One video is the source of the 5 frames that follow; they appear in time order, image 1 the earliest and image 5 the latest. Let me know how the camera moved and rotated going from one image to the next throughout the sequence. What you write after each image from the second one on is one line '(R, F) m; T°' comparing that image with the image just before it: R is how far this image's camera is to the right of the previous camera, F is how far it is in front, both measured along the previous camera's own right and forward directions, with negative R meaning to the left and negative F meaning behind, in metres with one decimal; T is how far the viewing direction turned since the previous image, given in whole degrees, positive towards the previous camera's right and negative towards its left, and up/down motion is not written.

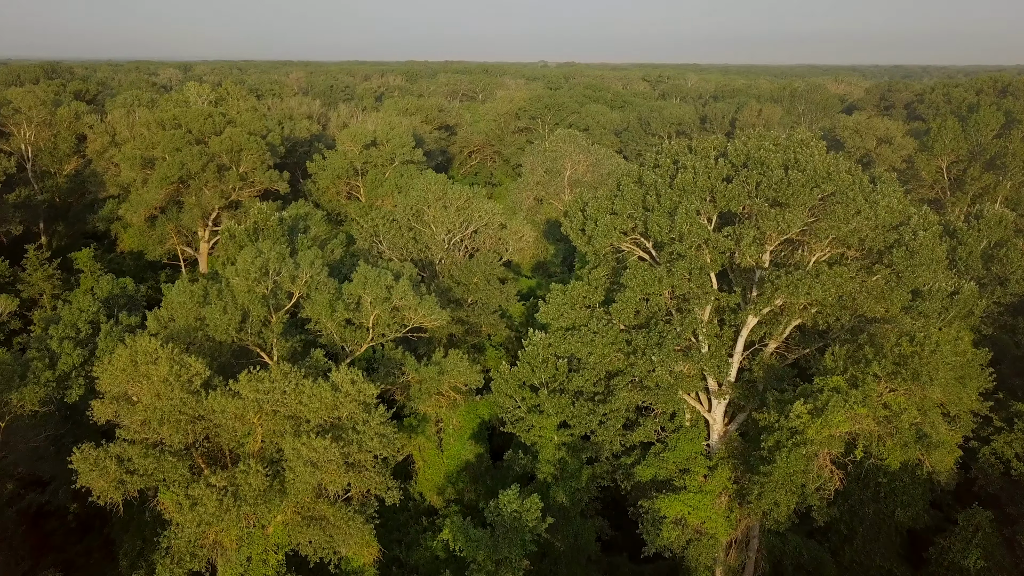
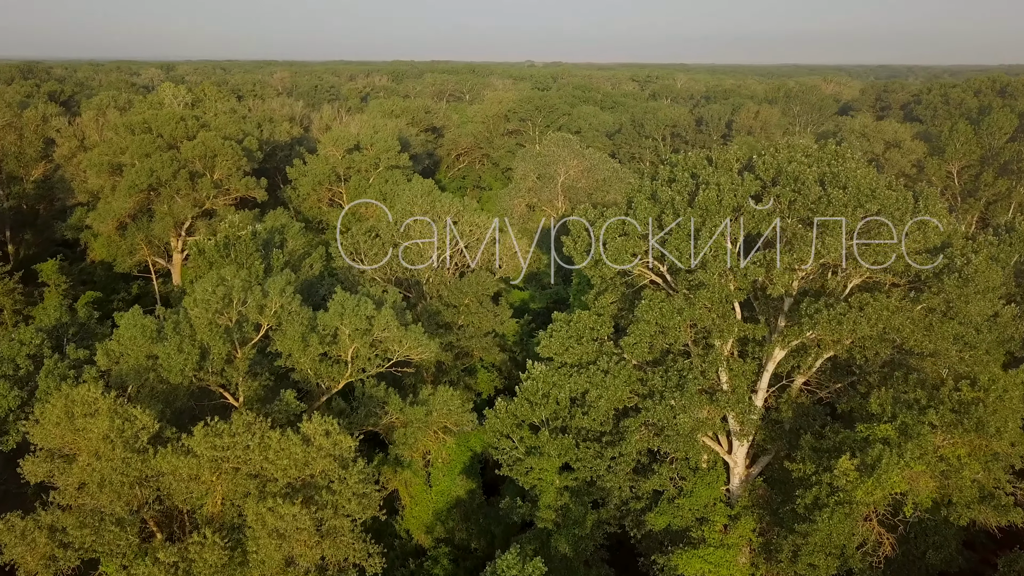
(-0.2, +2.0) m; +1°
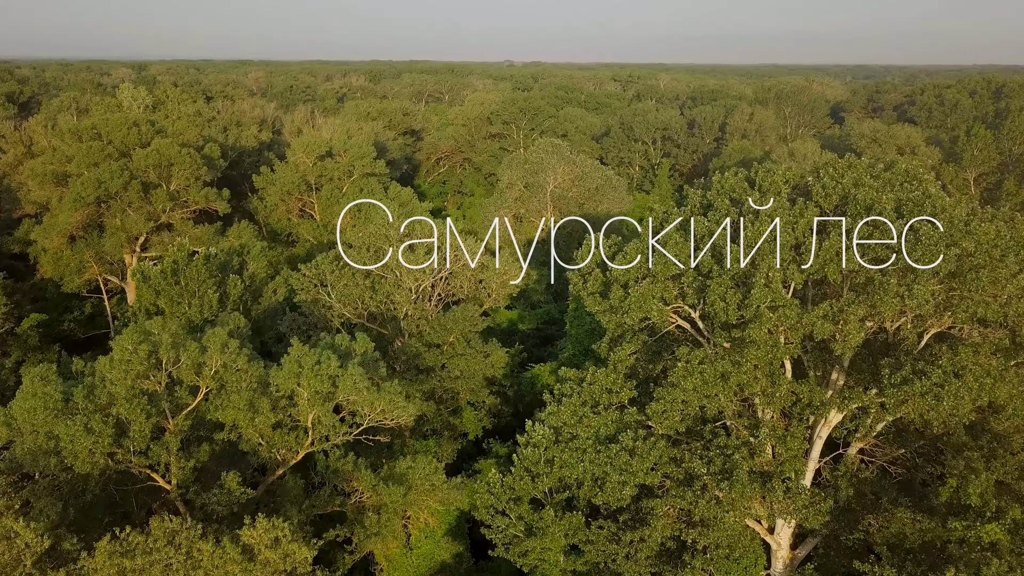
(-0.3, +3.0) m; +1°
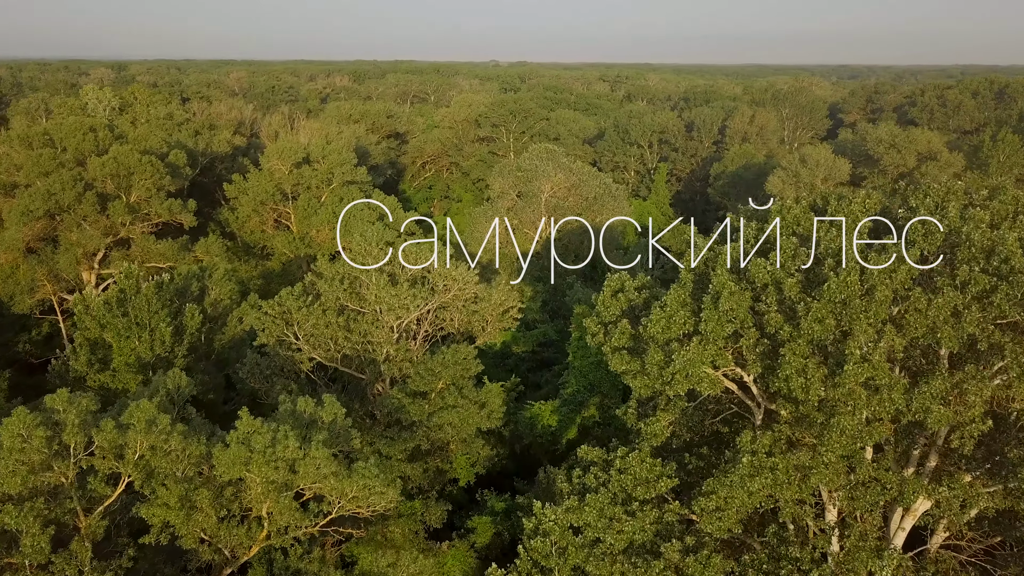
(-0.2, +2.7) m; +1°
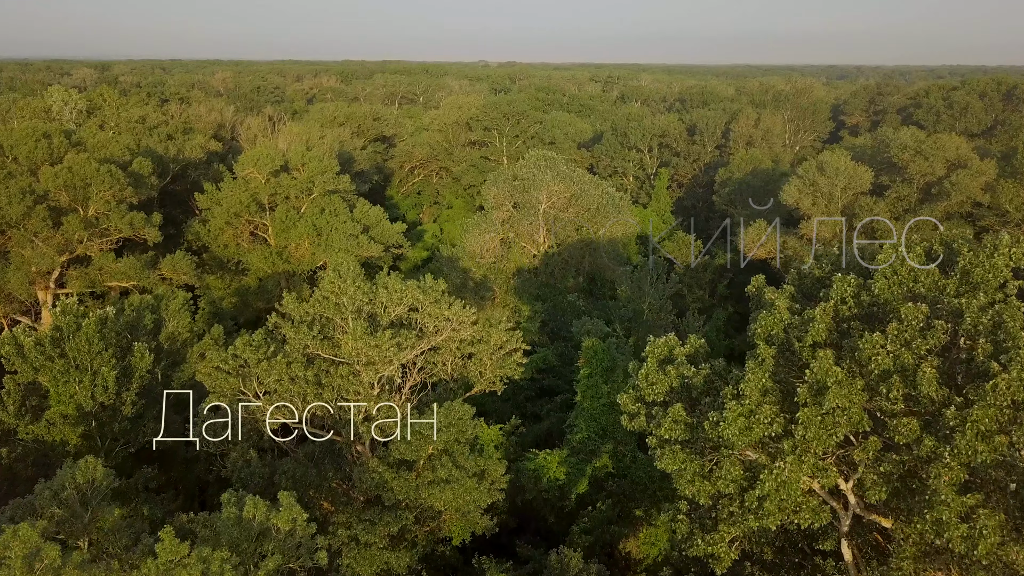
(-0.3, +2.7) m; +1°
